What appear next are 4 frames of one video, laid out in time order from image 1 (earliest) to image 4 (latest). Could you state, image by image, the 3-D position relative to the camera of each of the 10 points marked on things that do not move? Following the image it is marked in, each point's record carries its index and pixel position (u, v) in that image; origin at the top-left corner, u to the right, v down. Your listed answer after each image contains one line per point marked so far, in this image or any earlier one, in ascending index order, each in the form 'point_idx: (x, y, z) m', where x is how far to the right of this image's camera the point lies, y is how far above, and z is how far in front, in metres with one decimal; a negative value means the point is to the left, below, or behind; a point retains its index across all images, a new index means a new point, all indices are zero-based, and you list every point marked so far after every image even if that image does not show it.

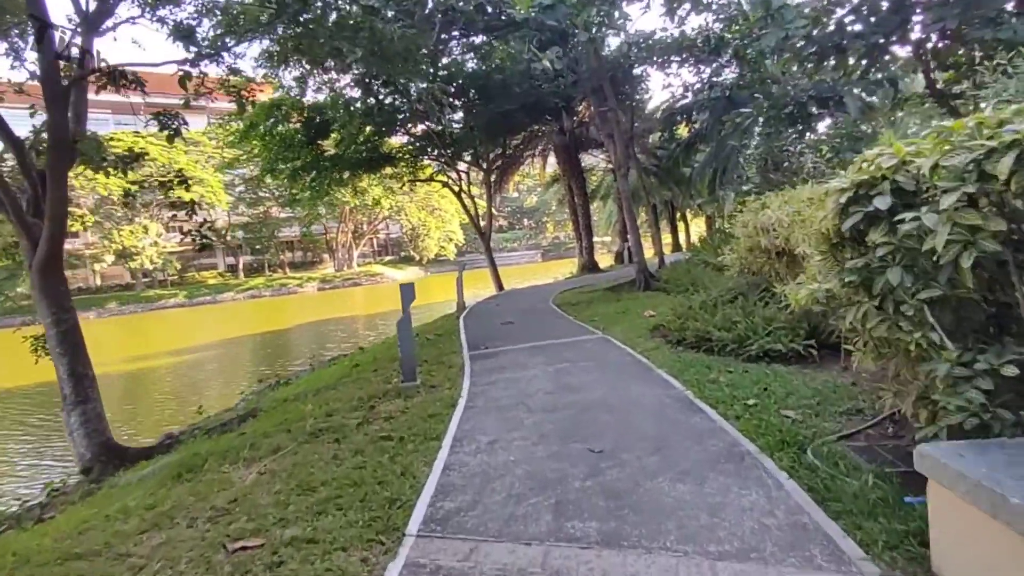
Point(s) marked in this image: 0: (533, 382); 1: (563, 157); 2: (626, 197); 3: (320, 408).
0: (+0.2, -0.8, +4.7) m
1: (+1.7, +4.3, +19.1) m
2: (+2.4, +1.9, +11.9) m
3: (-1.5, -0.9, +4.5) m
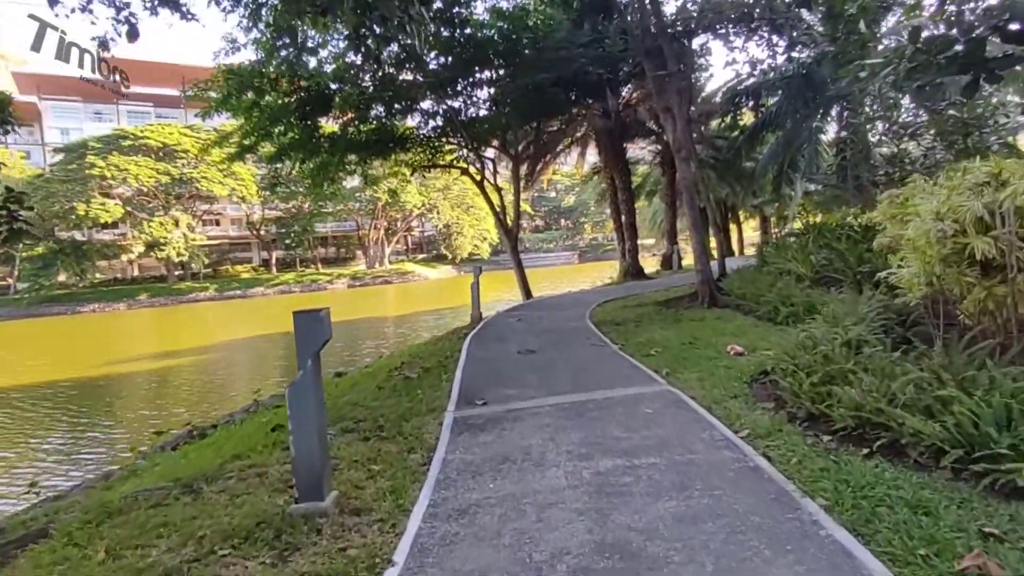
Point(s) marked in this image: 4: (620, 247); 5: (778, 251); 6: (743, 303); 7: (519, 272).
0: (+0.2, -0.9, +2.3) m
1: (+2.7, +4.1, +16.6) m
2: (+2.8, +1.6, +9.4) m
3: (-1.5, -1.1, +2.3) m
4: (+3.4, +1.3, +18.1) m
5: (+5.8, +0.8, +12.6) m
6: (+3.4, -0.2, +8.3) m
7: (+0.1, +0.4, +14.2) m
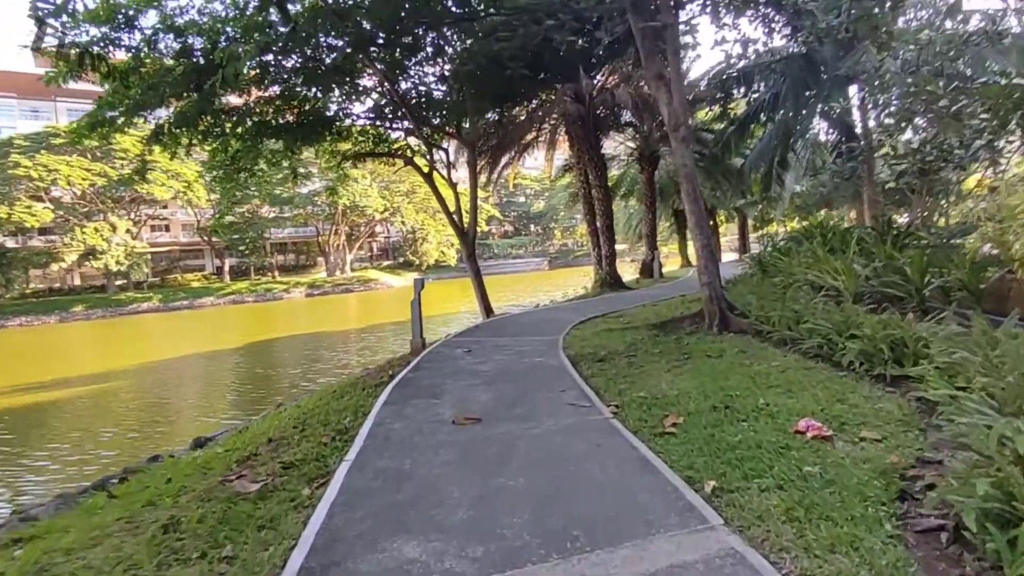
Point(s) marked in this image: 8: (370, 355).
0: (-0.1, -1.1, +0.1) m
1: (+1.7, +3.8, +14.5) m
2: (+2.2, +1.4, +7.3) m
3: (-1.8, -1.2, -0.1) m
4: (+2.3, +1.0, +16.1) m
5: (+5.0, +0.5, +10.6) m
6: (+2.8, -0.4, +6.2) m
7: (-0.7, +0.1, +11.9) m
8: (-3.9, -1.8, +14.8) m
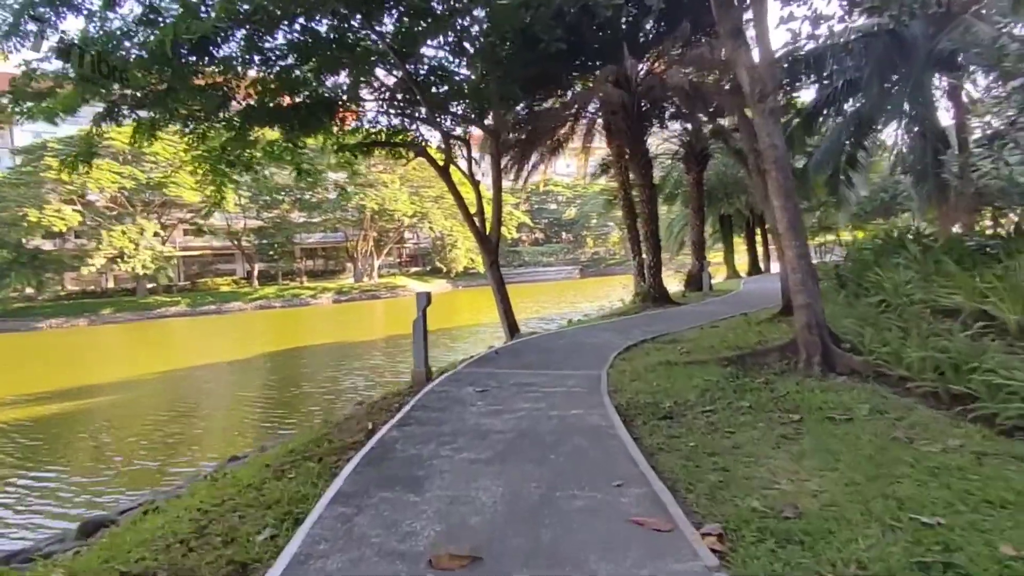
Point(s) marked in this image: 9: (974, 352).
0: (-0.2, -1.2, -1.6) m
1: (+2.4, +3.5, +12.8) m
2: (+2.5, +1.2, +5.5) m
3: (-1.9, -1.3, -1.7) m
4: (+3.1, +0.6, +14.3) m
5: (+5.4, +0.3, +8.7) m
6: (+3.0, -0.6, +4.4) m
7: (-0.2, -0.1, +10.3) m
8: (-3.2, -2.0, +13.3) m
9: (+3.2, -0.5, +4.0) m
